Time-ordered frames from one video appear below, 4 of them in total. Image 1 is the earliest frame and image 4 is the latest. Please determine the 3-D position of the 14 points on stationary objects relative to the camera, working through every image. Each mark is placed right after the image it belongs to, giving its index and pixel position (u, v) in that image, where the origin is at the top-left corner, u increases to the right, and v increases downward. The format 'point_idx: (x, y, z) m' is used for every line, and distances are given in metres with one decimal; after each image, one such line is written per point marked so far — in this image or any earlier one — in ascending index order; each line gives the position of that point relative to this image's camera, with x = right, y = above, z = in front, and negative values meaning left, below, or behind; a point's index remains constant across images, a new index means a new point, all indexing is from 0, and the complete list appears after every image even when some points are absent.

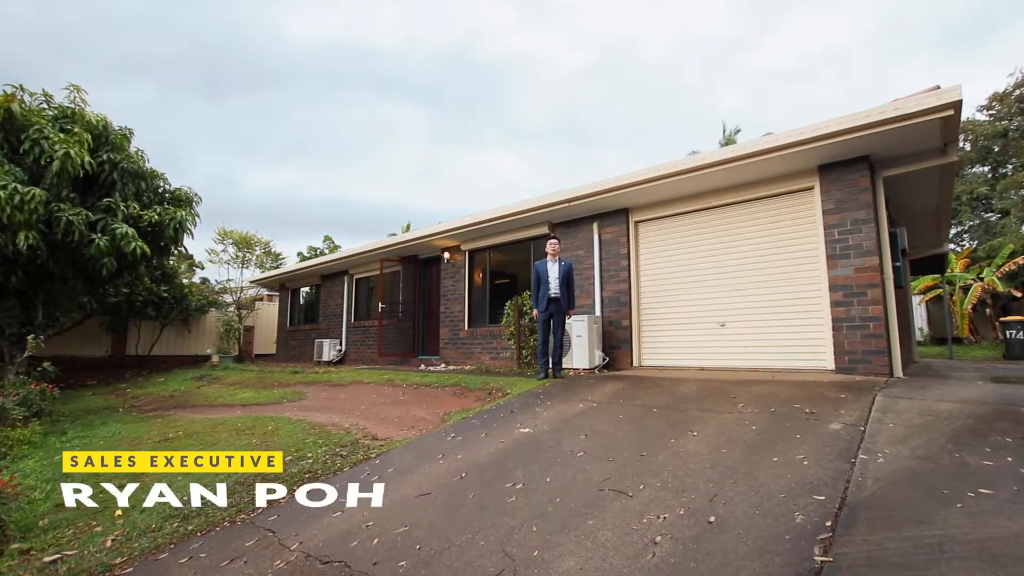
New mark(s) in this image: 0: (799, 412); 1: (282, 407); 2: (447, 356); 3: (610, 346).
0: (+2.0, -0.9, +3.4) m
1: (-3.0, -1.5, +6.2) m
2: (-1.2, -1.3, +9.0) m
3: (+1.4, -0.8, +6.6) m
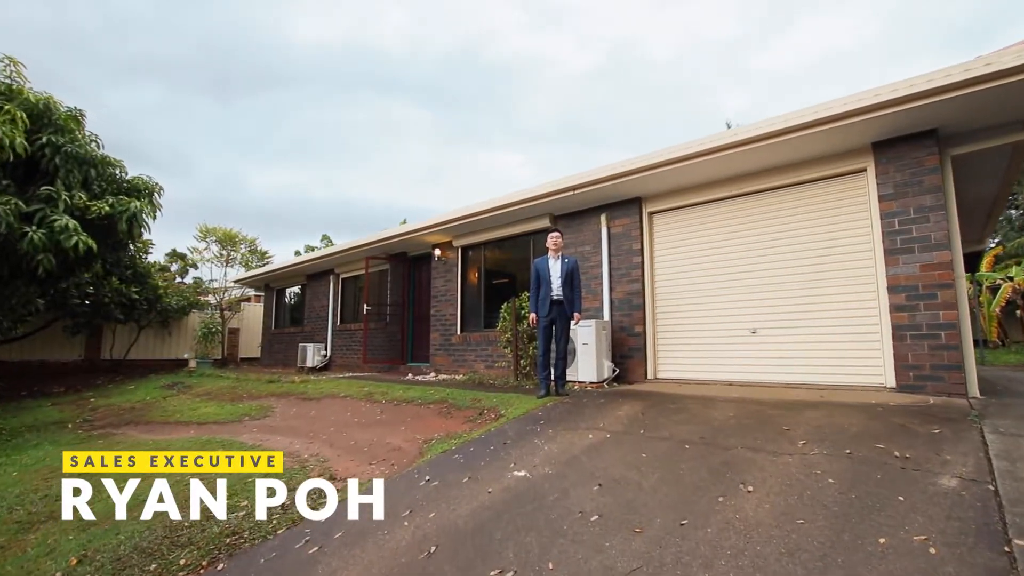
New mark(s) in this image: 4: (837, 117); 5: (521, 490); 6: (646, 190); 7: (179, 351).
0: (+2.0, -0.9, +2.5) m
1: (-3.0, -1.5, +5.3) m
2: (-1.3, -1.3, +8.1) m
3: (+1.3, -0.8, +5.8) m
4: (+2.8, +1.5, +4.1) m
5: (0.0, -1.1, +2.7) m
6: (+1.6, +1.2, +5.7) m
7: (-9.3, -1.8, +13.4) m
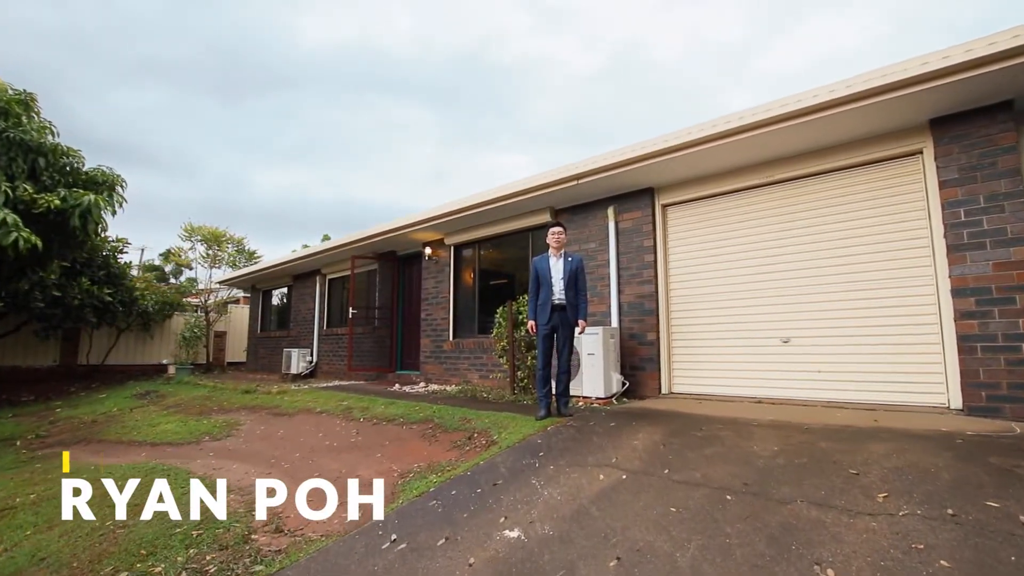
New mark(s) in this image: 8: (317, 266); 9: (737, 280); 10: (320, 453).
0: (+1.9, -0.9, +1.8) m
1: (-3.1, -1.6, +4.7) m
2: (-1.3, -1.3, +7.5) m
3: (+1.3, -0.8, +5.1) m
4: (+2.7, +1.4, +3.4) m
5: (0.0, -1.2, +2.0) m
6: (+1.6, +1.1, +5.1) m
7: (-9.4, -1.8, +12.7) m
8: (-4.2, +0.5, +10.4) m
9: (+2.2, +0.1, +4.7) m
10: (-1.6, -1.4, +4.1) m
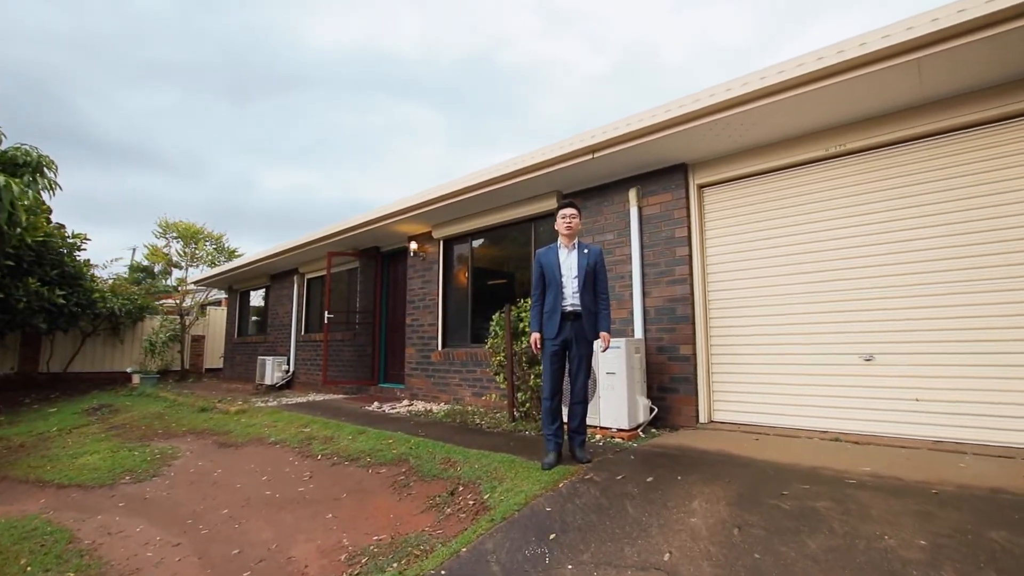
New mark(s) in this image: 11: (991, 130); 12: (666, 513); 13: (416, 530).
0: (+1.9, -0.9, +0.8) m
1: (-3.1, -1.6, +3.6) m
2: (-1.3, -1.3, +6.4) m
3: (+1.3, -0.9, +4.1) m
4: (+2.7, +1.4, +2.4) m
5: (0.0, -1.2, +1.0) m
6: (+1.5, +1.1, +4.0) m
7: (-9.4, -1.8, +11.7) m
8: (-4.2, +0.5, +9.4) m
9: (+2.2, +0.1, +3.7) m
10: (-1.7, -1.4, +3.1) m
11: (+3.1, +1.0, +3.0) m
12: (+0.7, -1.0, +2.2) m
13: (-0.5, -1.3, +2.5) m
